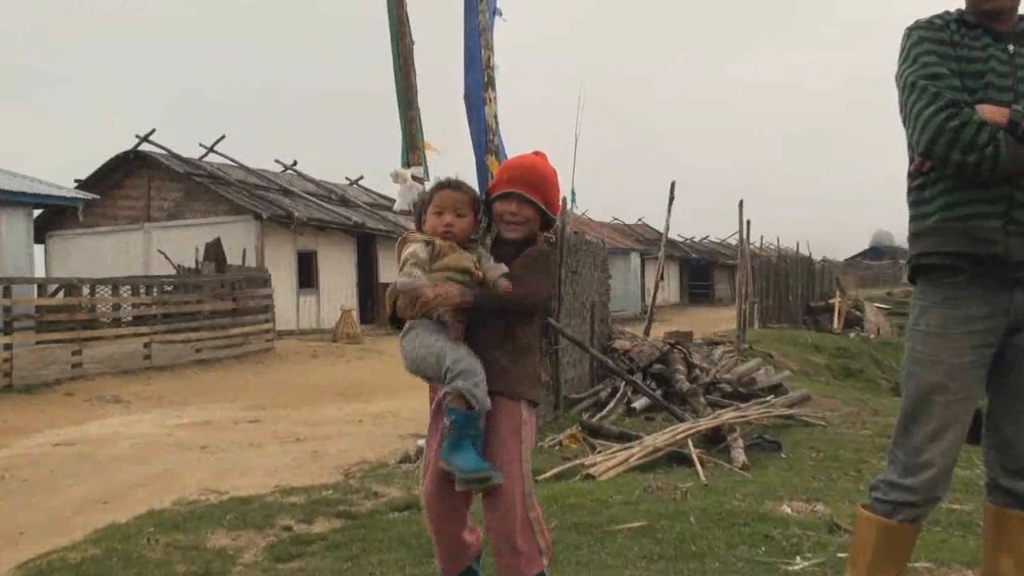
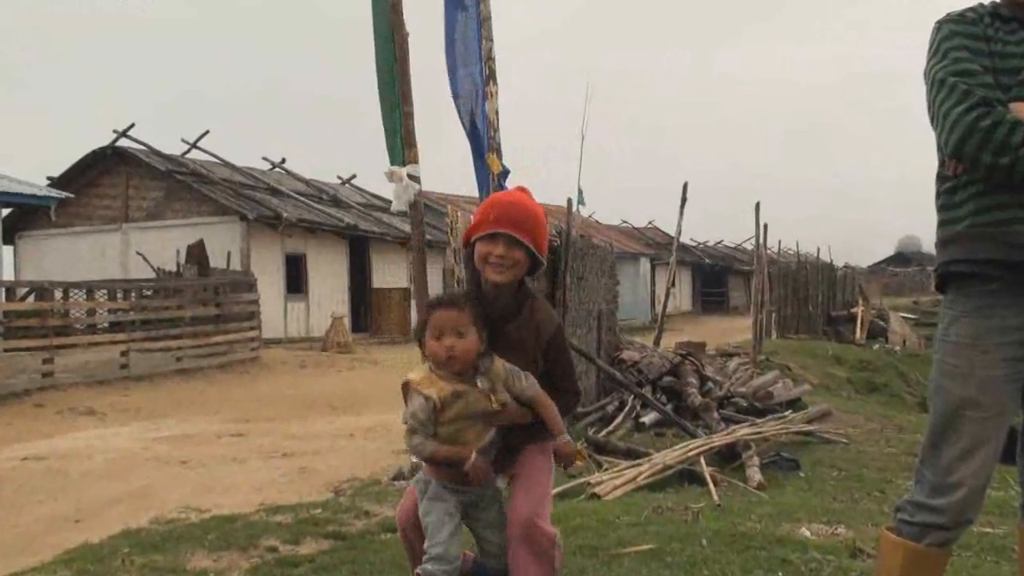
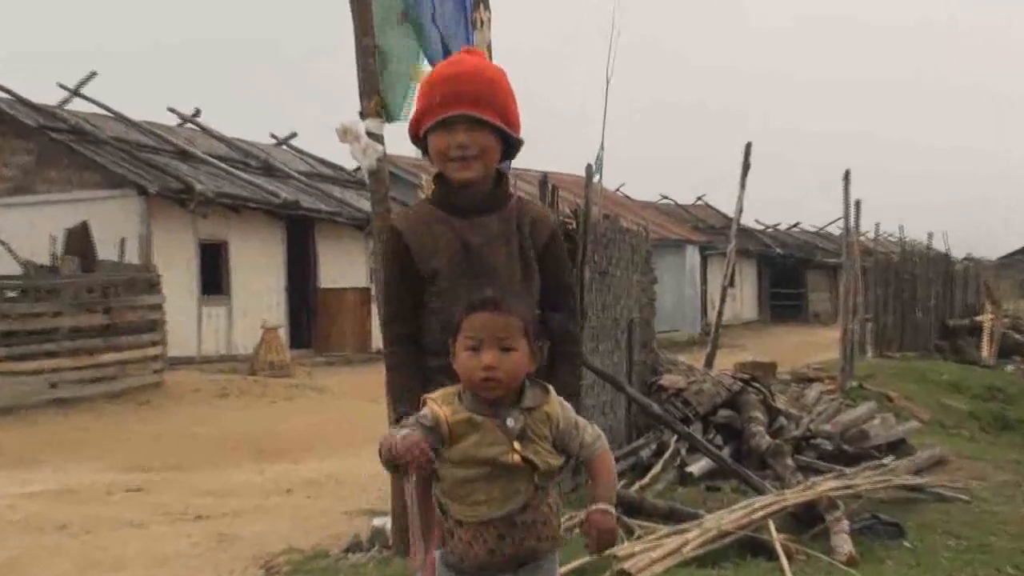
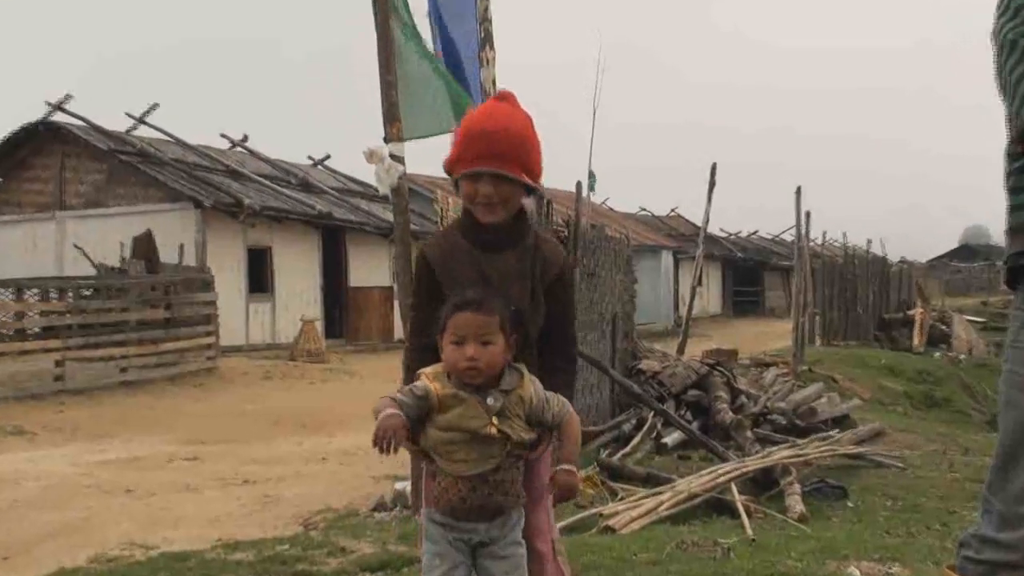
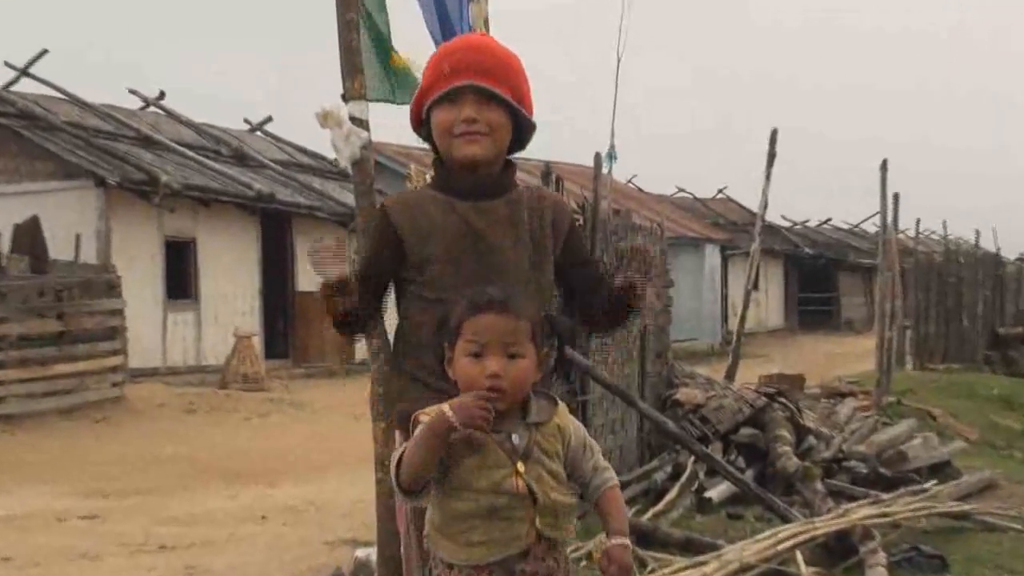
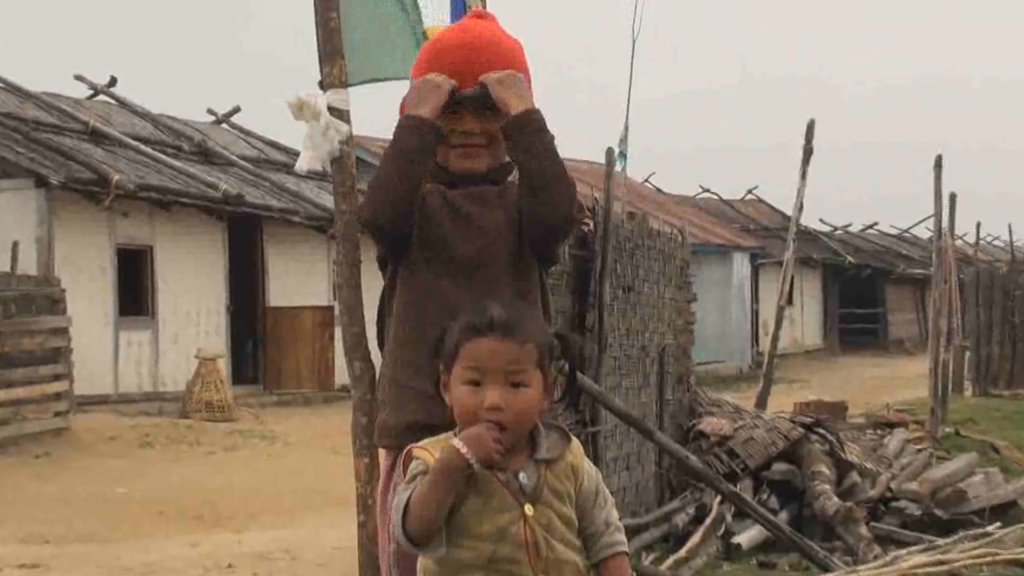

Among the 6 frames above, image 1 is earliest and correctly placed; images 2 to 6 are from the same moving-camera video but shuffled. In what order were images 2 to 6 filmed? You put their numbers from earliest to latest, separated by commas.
2, 4, 3, 5, 6
